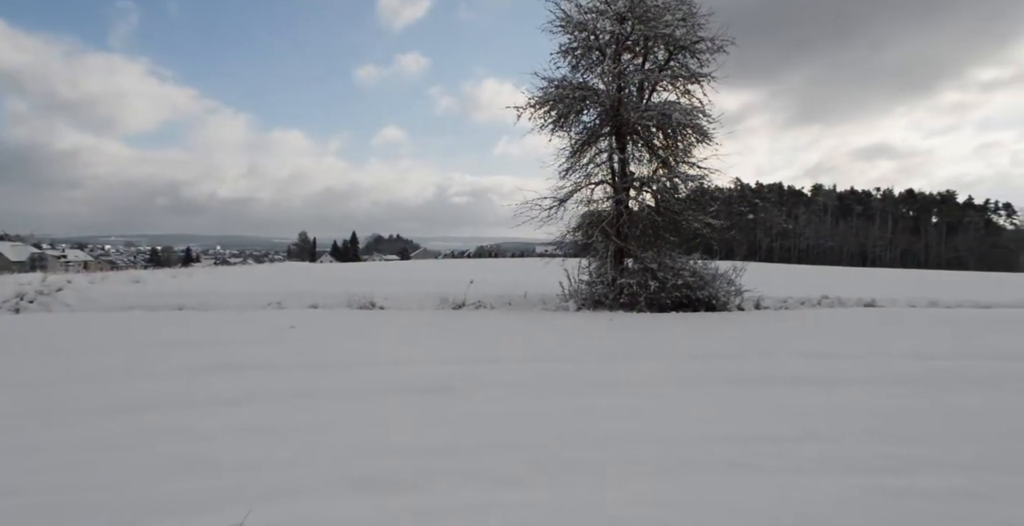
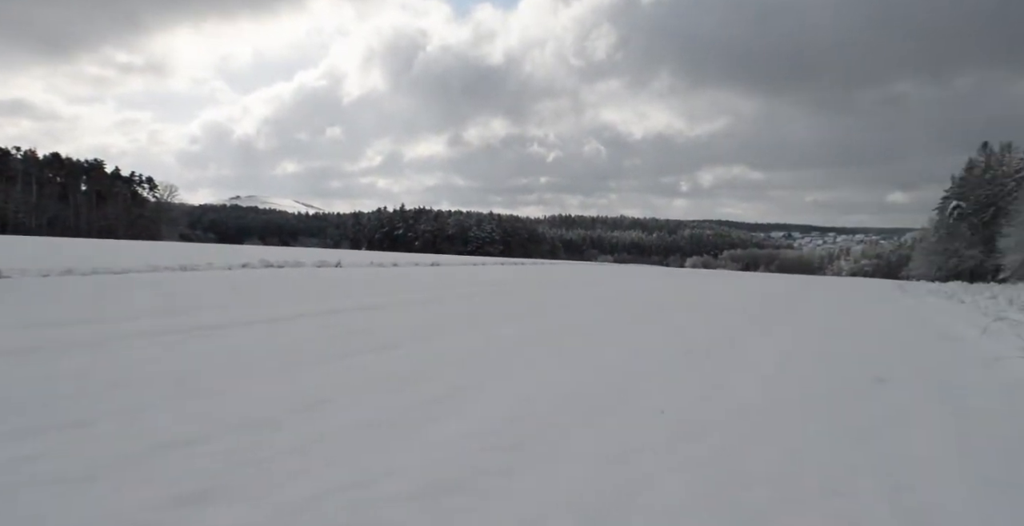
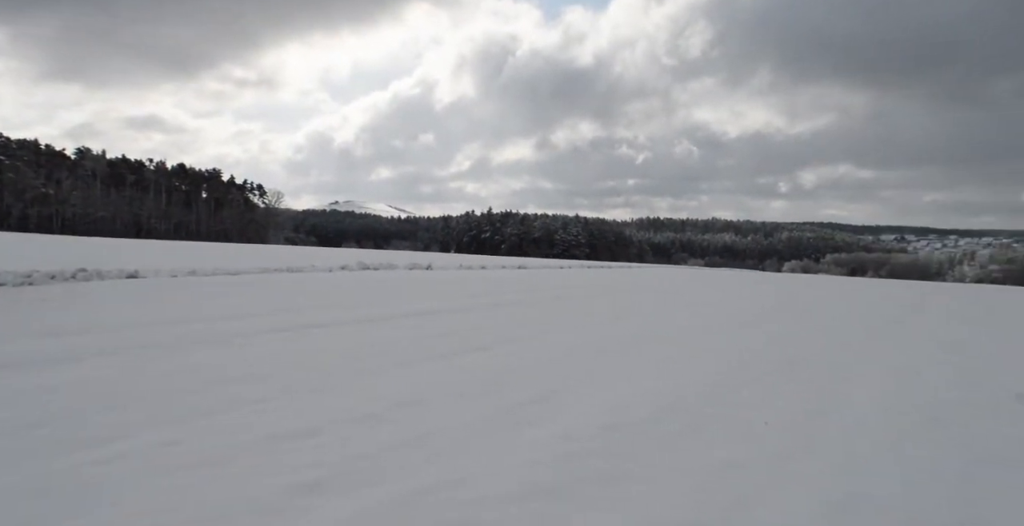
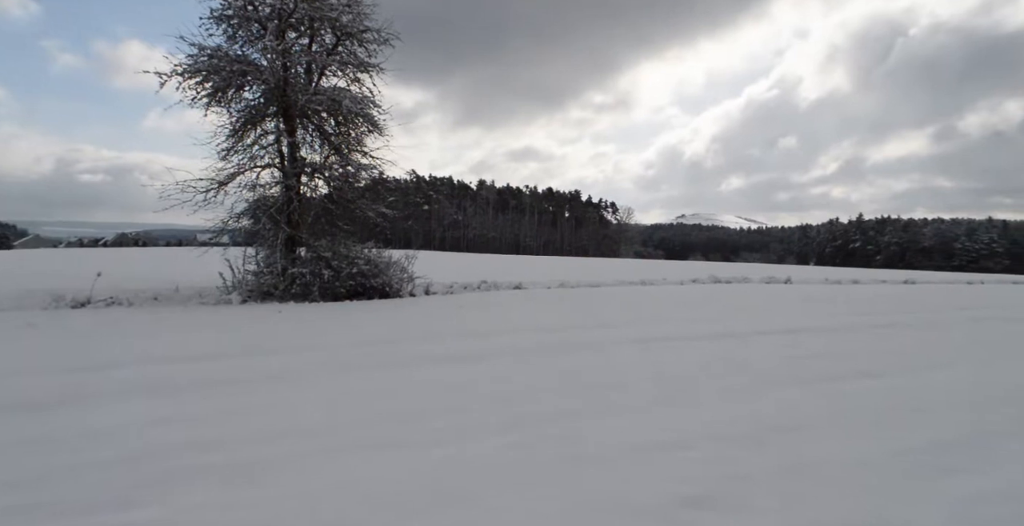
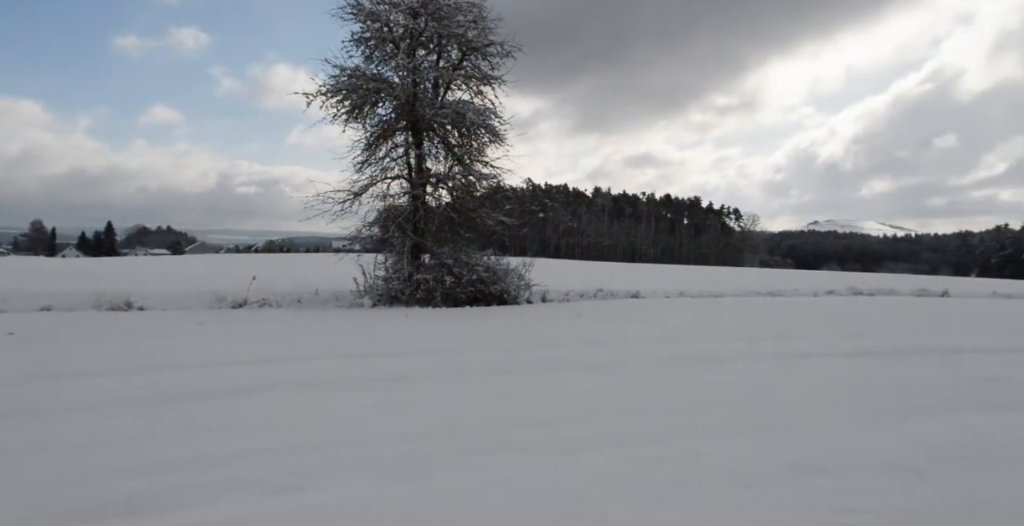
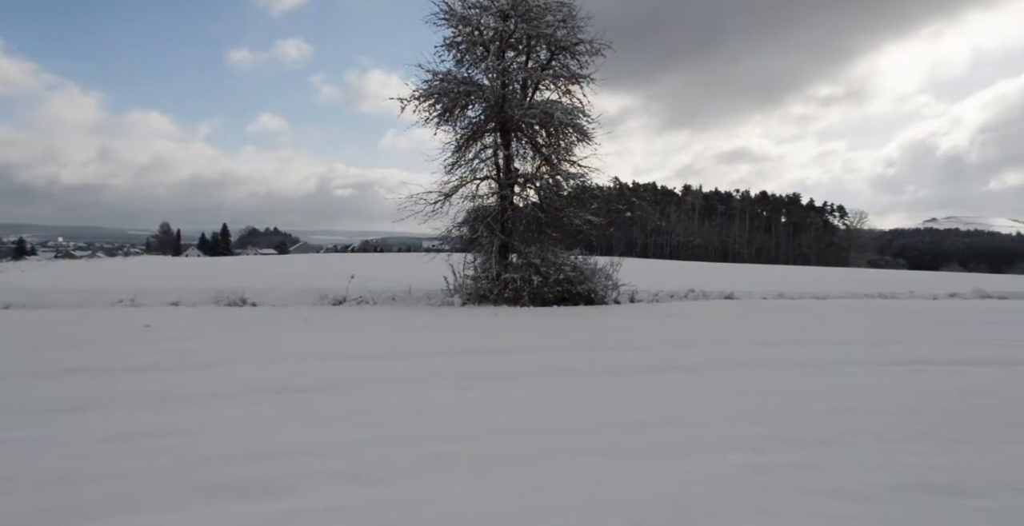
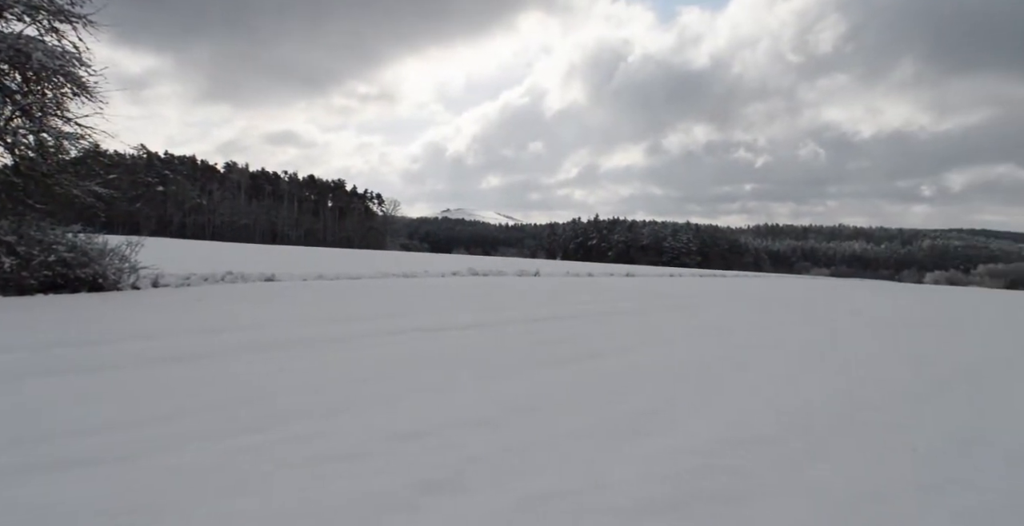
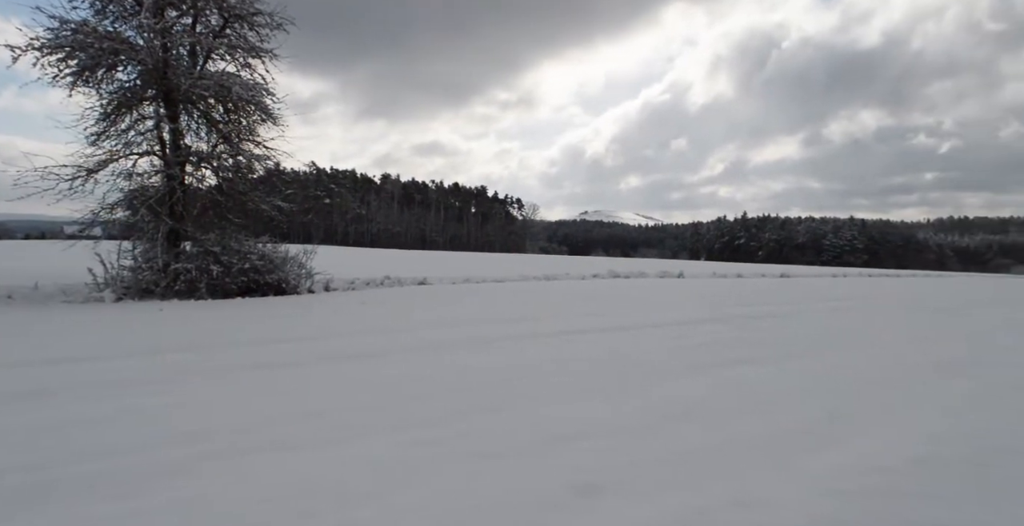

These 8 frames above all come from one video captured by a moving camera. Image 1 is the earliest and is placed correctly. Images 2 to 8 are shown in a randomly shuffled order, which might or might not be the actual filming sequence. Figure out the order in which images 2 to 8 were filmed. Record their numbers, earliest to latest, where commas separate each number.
6, 5, 4, 8, 7, 3, 2
